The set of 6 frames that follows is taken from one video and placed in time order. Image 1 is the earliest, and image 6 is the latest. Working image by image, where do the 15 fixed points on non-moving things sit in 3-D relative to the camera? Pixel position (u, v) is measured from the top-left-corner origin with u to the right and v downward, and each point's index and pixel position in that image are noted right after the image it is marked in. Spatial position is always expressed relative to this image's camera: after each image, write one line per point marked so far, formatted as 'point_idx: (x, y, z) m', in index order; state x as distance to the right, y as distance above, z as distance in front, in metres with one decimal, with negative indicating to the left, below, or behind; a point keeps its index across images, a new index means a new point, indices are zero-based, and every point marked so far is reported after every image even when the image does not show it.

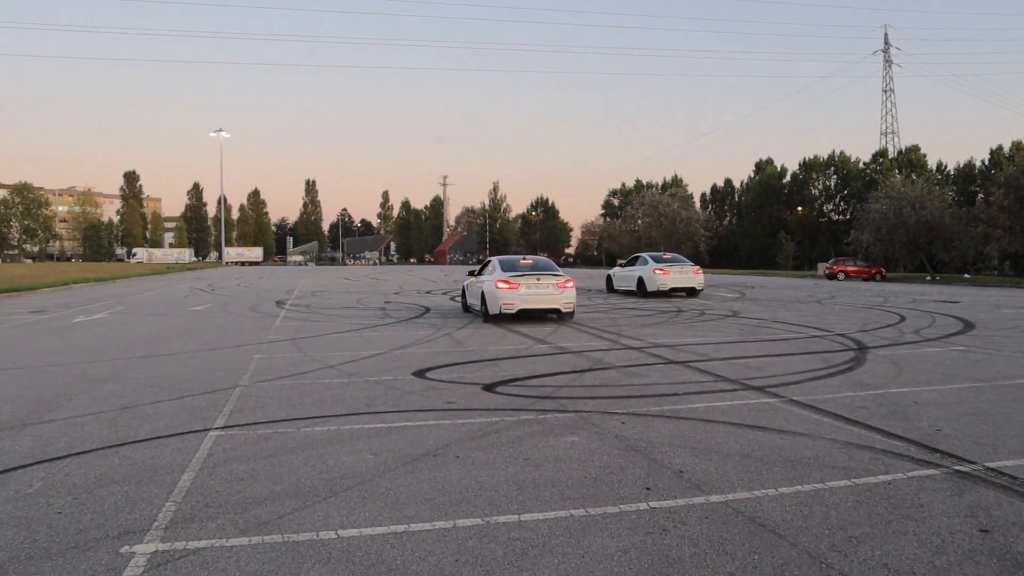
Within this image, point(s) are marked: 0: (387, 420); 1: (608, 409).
0: (-1.1, -1.1, +7.1) m
1: (+0.9, -1.1, +7.7) m
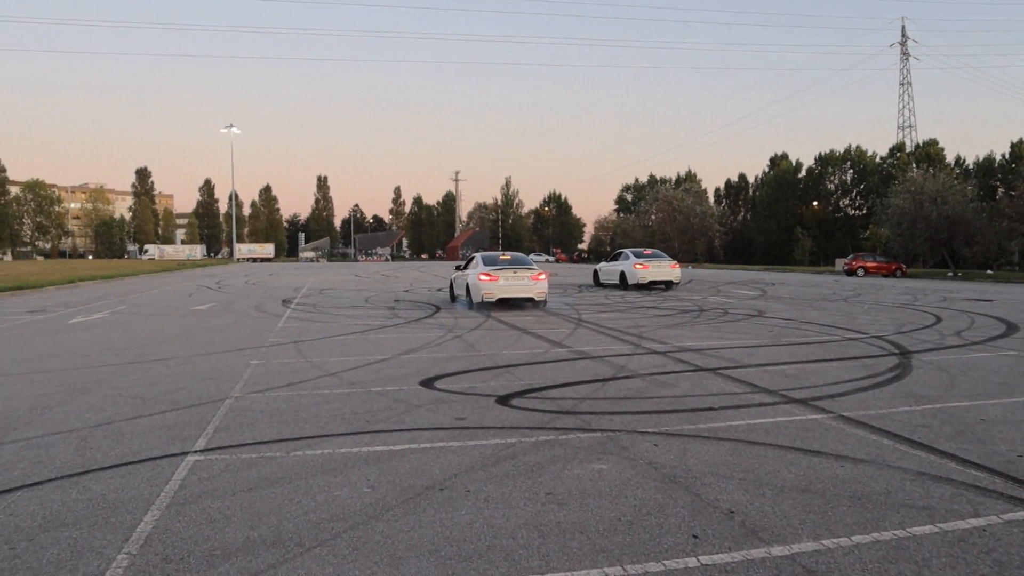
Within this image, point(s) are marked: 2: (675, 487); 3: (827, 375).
0: (-0.9, -1.2, +6.3) m
1: (+1.0, -1.1, +6.8) m
2: (+1.0, -1.2, +5.2) m
3: (+3.7, -1.0, +9.7) m
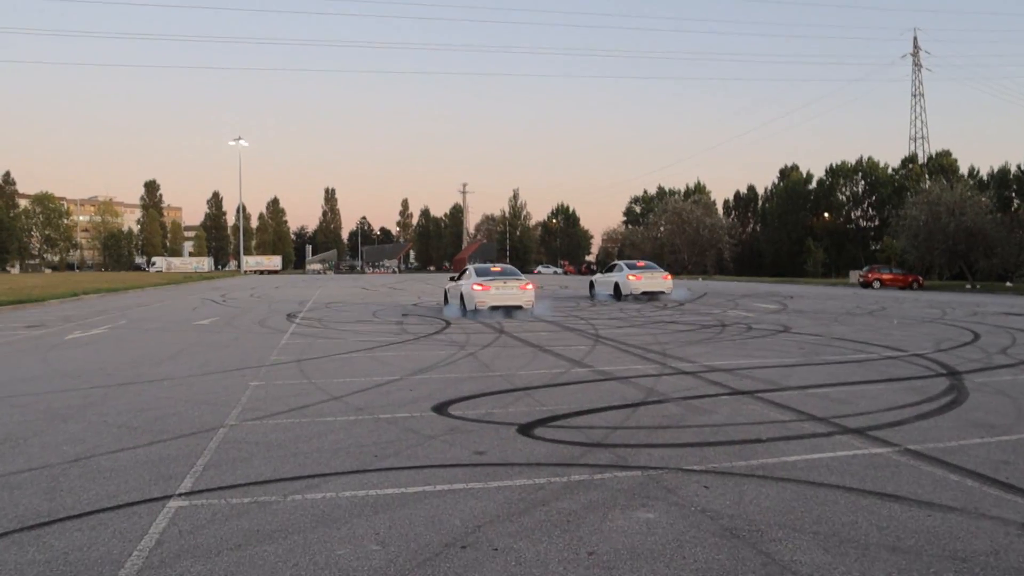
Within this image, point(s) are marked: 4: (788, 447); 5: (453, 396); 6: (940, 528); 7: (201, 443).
0: (-0.7, -1.3, +5.5) m
1: (+1.2, -1.3, +6.0) m
2: (+1.2, -1.3, +4.4) m
3: (+3.9, -1.2, +8.9) m
4: (+2.2, -1.3, +6.6) m
5: (-0.6, -1.2, +9.0) m
6: (+2.3, -1.3, +4.6) m
7: (-2.5, -1.3, +6.8) m
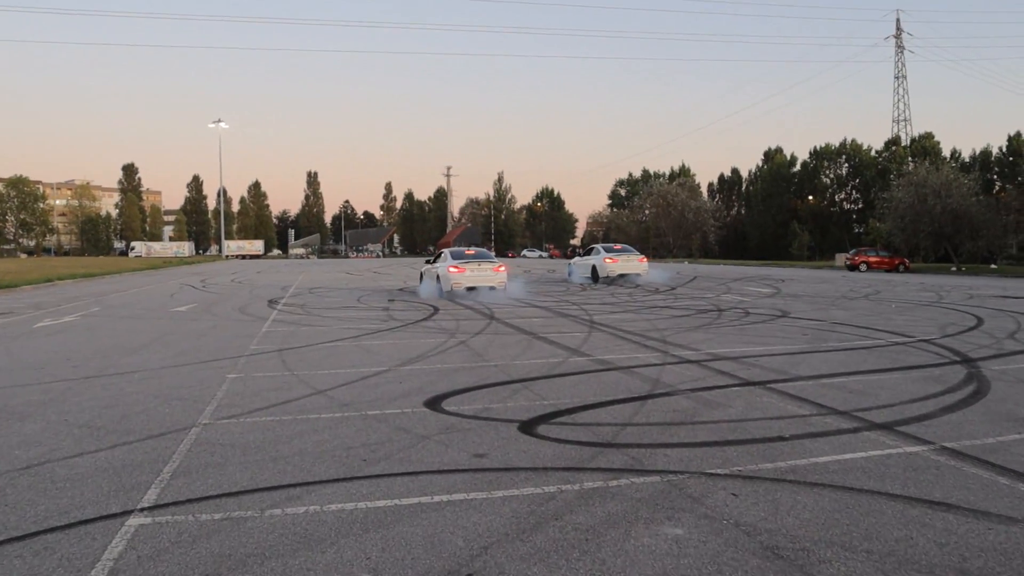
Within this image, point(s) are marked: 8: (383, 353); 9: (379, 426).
0: (-0.7, -1.2, +4.9) m
1: (+1.3, -1.2, +5.5) m
2: (+1.3, -1.3, +3.8) m
3: (+3.8, -1.0, +8.3) m
4: (+2.2, -1.1, +6.1) m
5: (-0.7, -1.0, +8.4) m
6: (+2.4, -1.2, +4.0) m
7: (-2.5, -1.2, +6.2) m
8: (-1.7, -0.9, +11.1) m
9: (-1.1, -1.1, +6.7) m
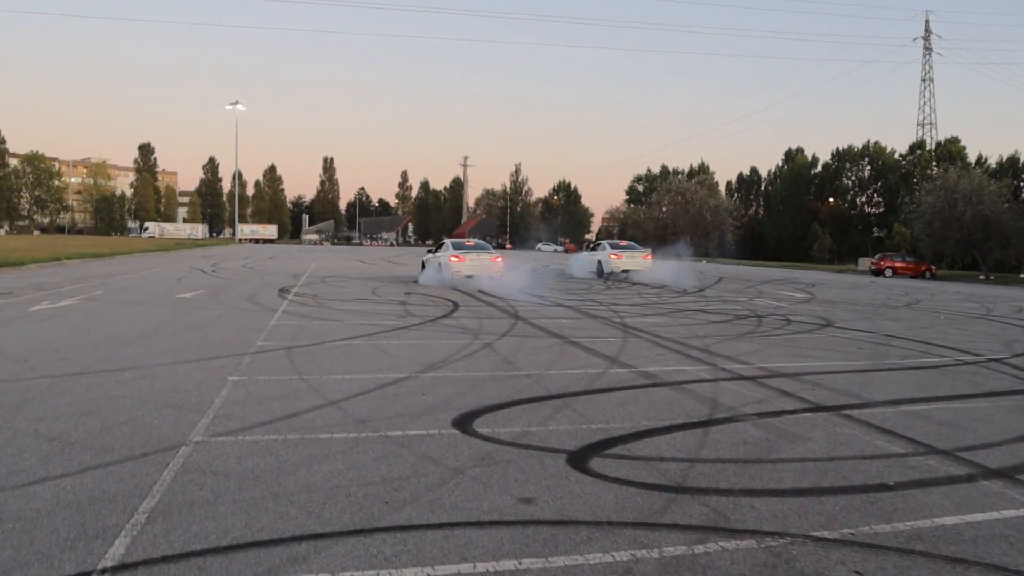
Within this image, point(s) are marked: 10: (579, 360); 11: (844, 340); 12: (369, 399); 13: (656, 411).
0: (-0.4, -1.2, +3.9) m
1: (+1.5, -1.3, +4.4) m
2: (+1.5, -1.4, +2.7) m
3: (+4.2, -1.2, +7.2) m
4: (+2.5, -1.3, +5.0) m
5: (-0.3, -1.0, +7.4) m
6: (+2.7, -1.4, +3.0) m
7: (-2.2, -1.1, +5.1) m
8: (-1.3, -0.8, +10.1) m
9: (-0.7, -1.1, +5.7) m
10: (+0.8, -0.9, +10.1) m
11: (+5.3, -0.8, +13.3) m
12: (-1.3, -1.0, +7.4) m
13: (+1.2, -1.1, +7.3) m
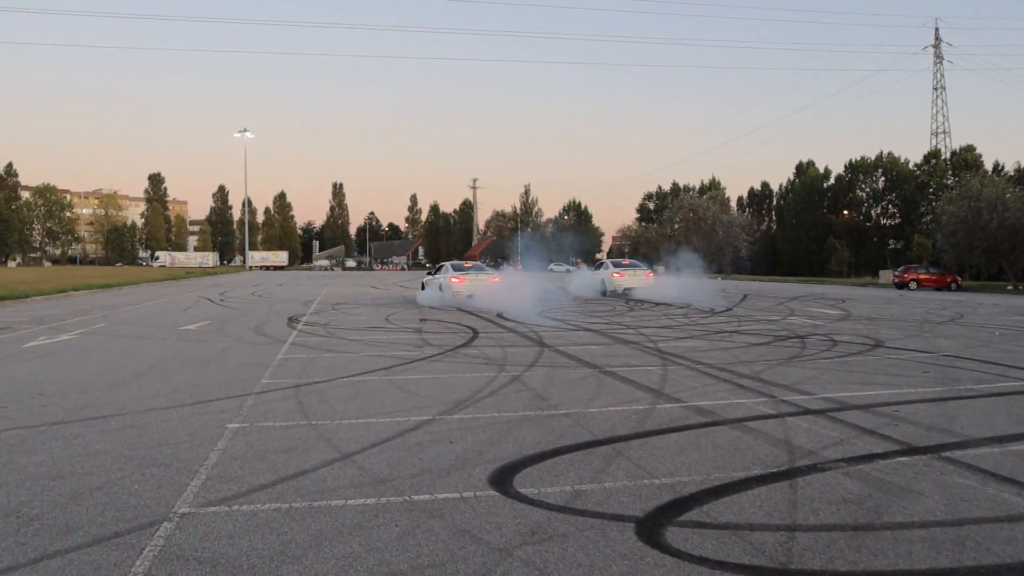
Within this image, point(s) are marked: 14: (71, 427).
0: (-0.1, -1.4, +2.8) m
1: (+1.8, -1.4, +3.3) m
2: (+1.8, -1.5, +1.7) m
3: (+4.5, -1.3, +6.1) m
4: (+2.8, -1.4, +3.9) m
5: (0.0, -1.2, +6.3) m
6: (+3.0, -1.4, +1.9) m
7: (-1.9, -1.3, +4.1) m
8: (-1.0, -1.1, +9.1) m
9: (-0.4, -1.3, +4.6) m
10: (+1.2, -1.1, +9.0) m
11: (+5.7, -1.1, +12.2) m
12: (-0.9, -1.2, +6.3) m
13: (+1.6, -1.3, +6.2) m
14: (-3.9, -1.2, +7.4) m
